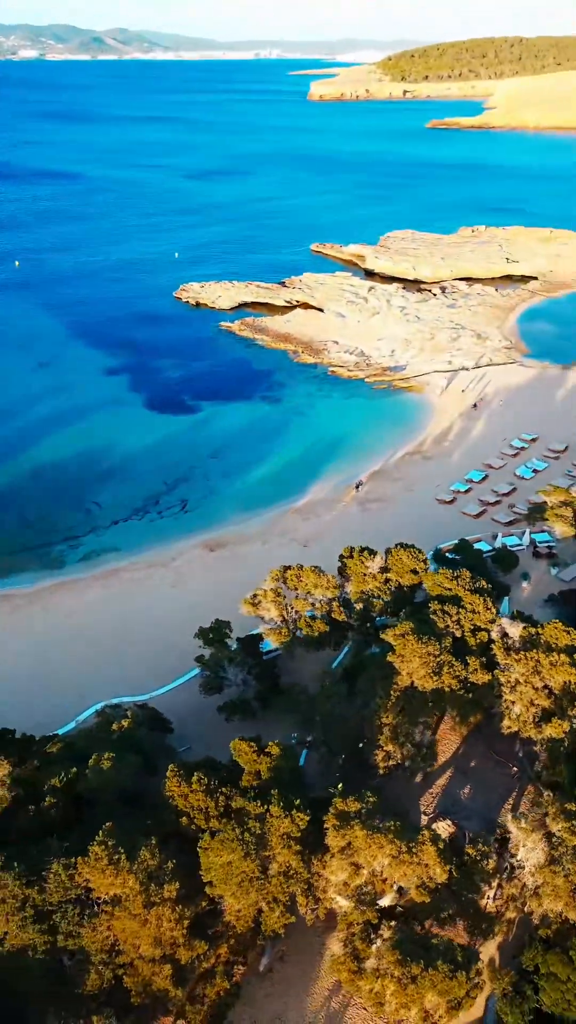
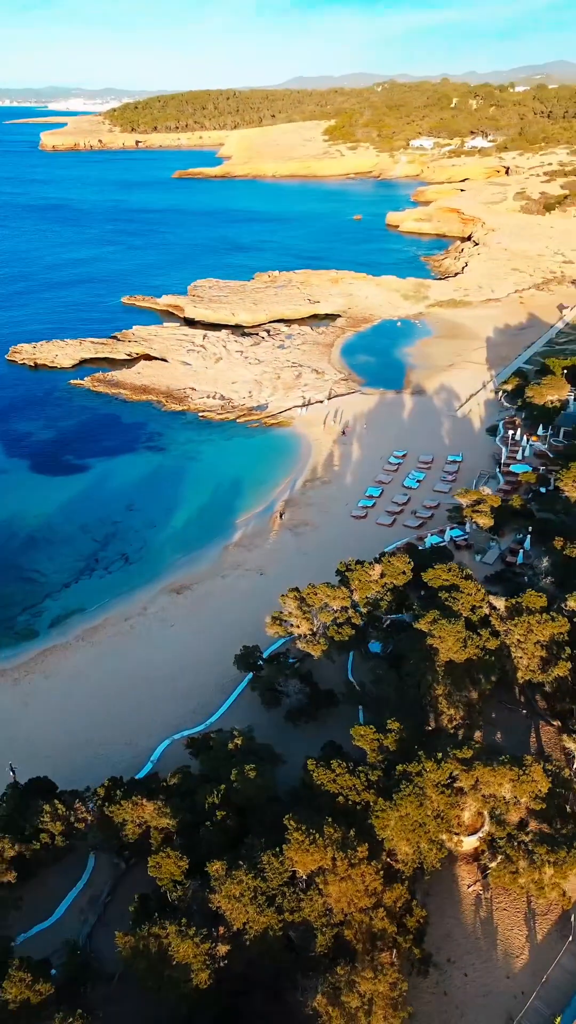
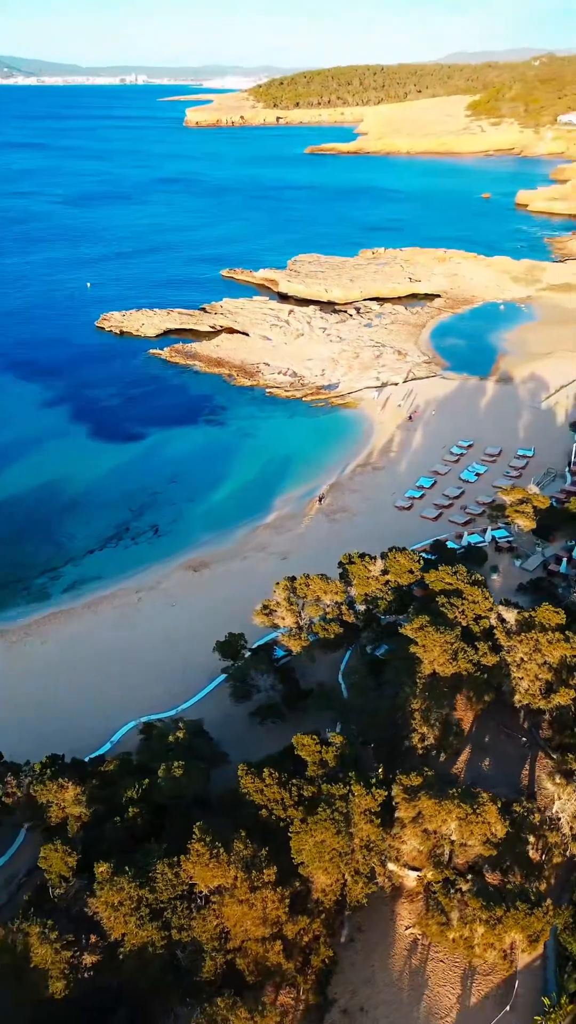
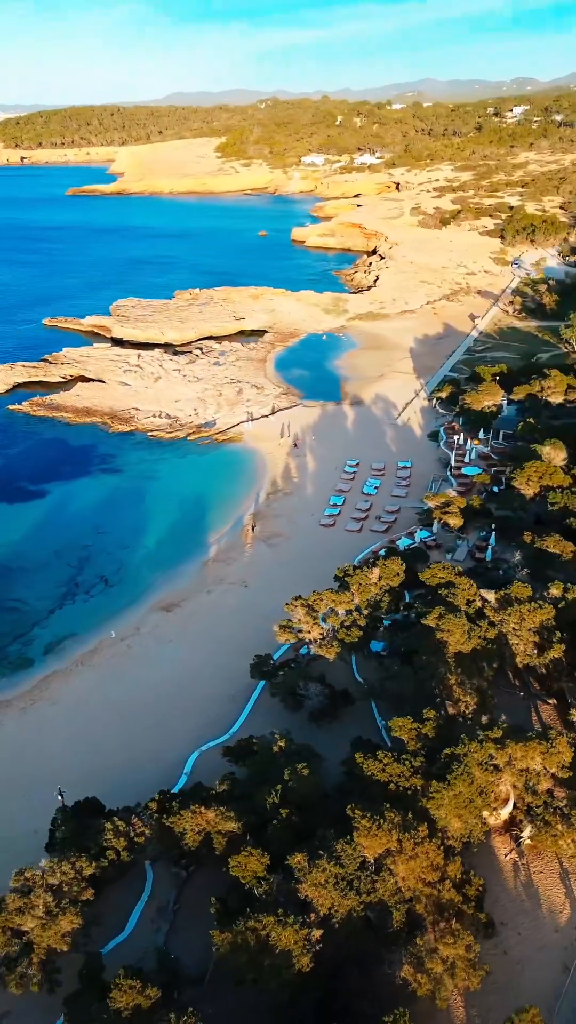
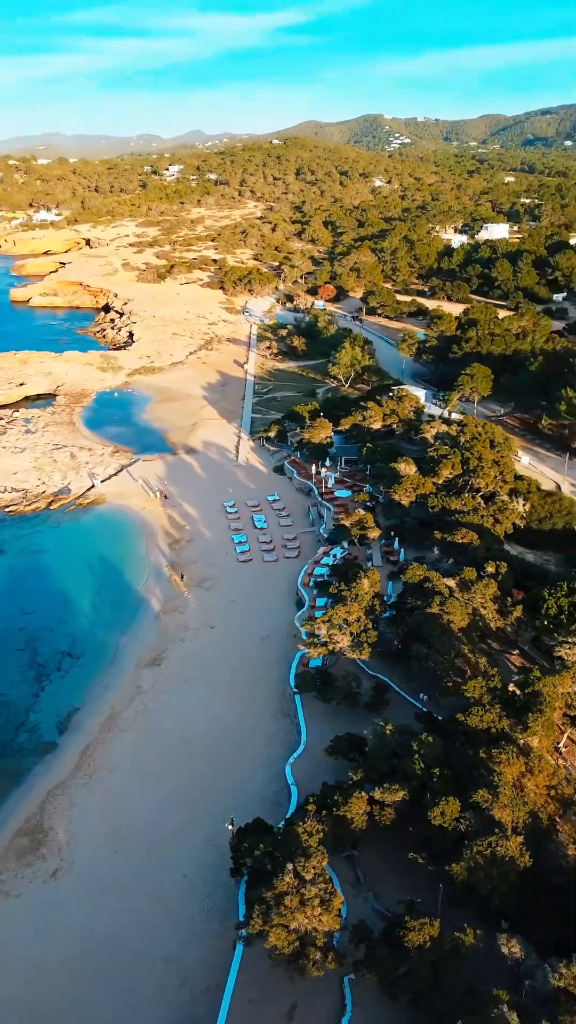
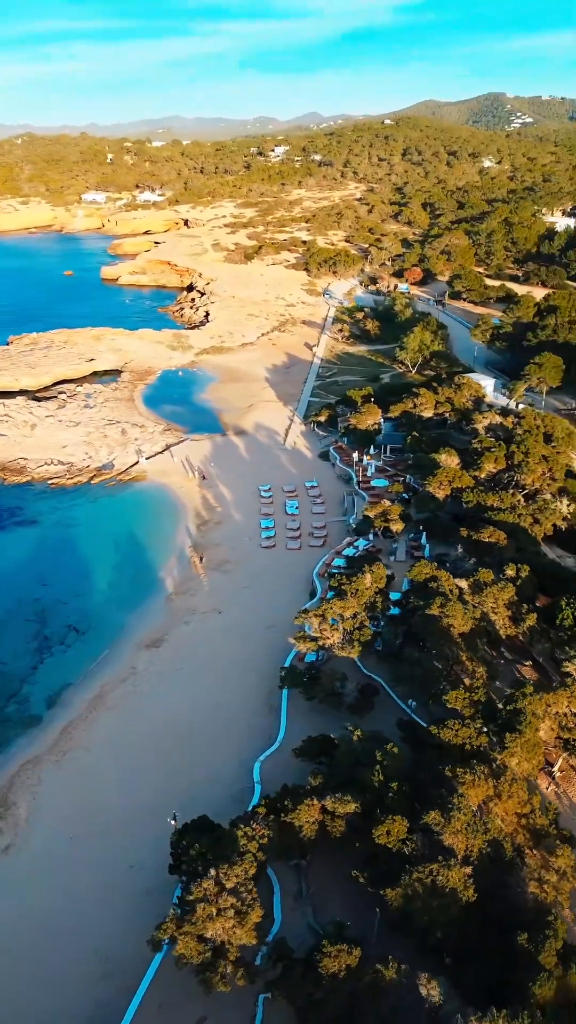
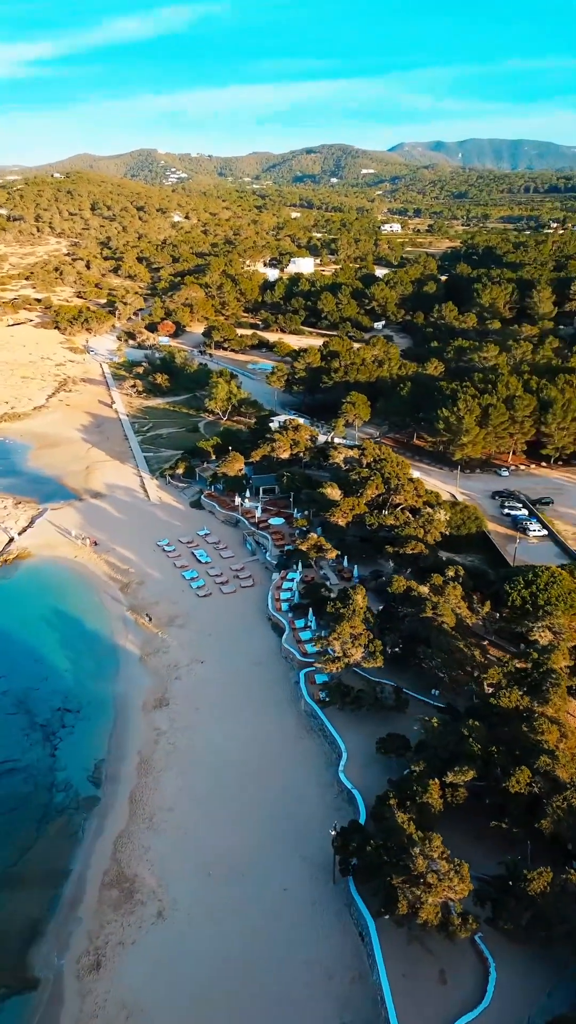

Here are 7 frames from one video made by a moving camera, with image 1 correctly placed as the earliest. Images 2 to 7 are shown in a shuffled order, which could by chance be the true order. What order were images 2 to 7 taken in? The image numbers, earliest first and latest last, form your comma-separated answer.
3, 2, 4, 6, 5, 7
